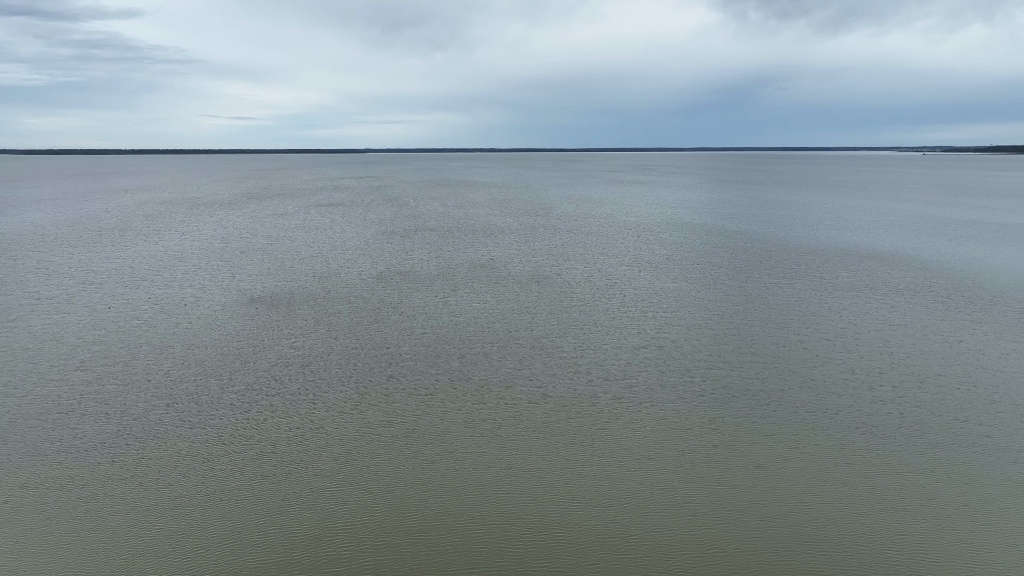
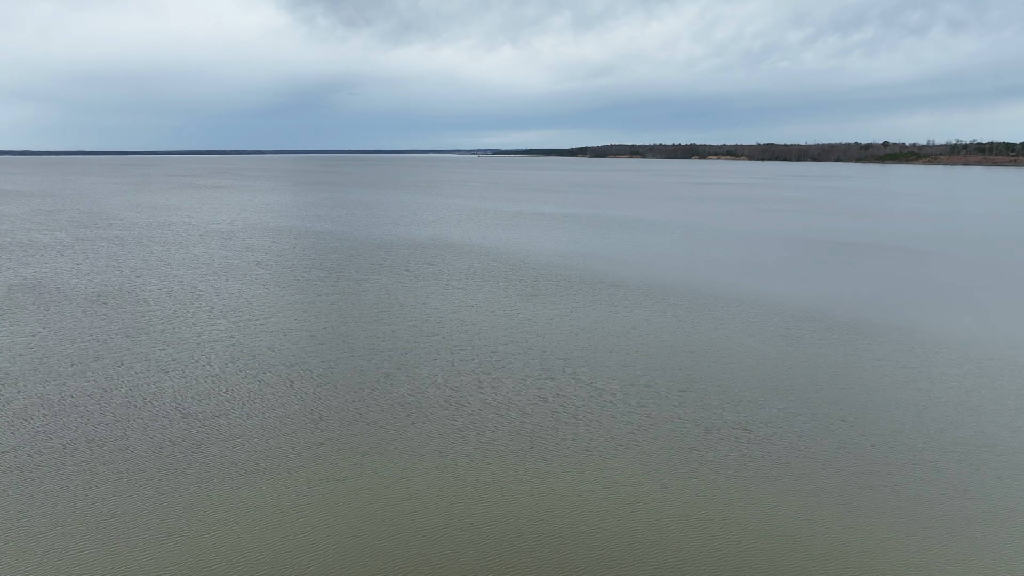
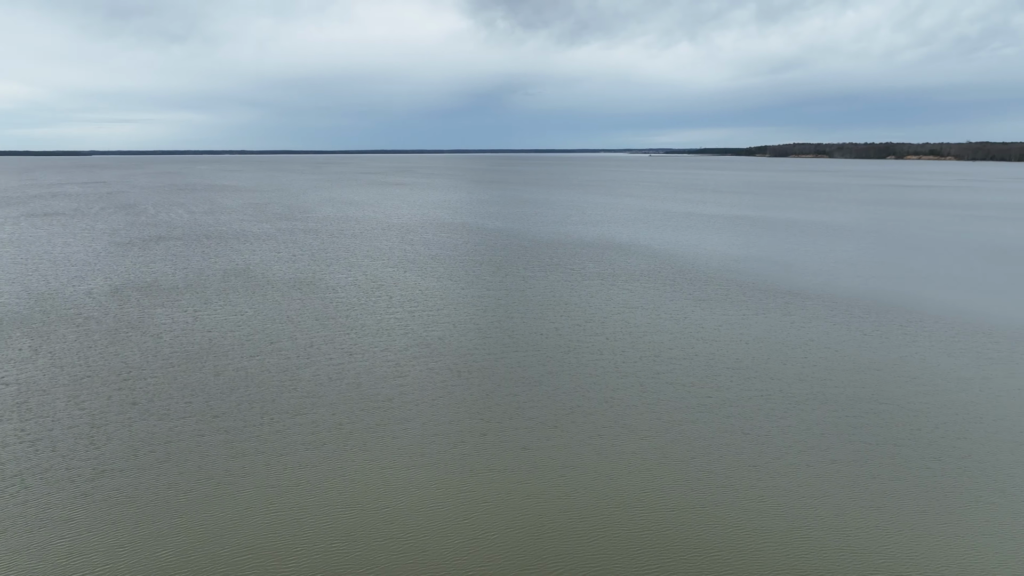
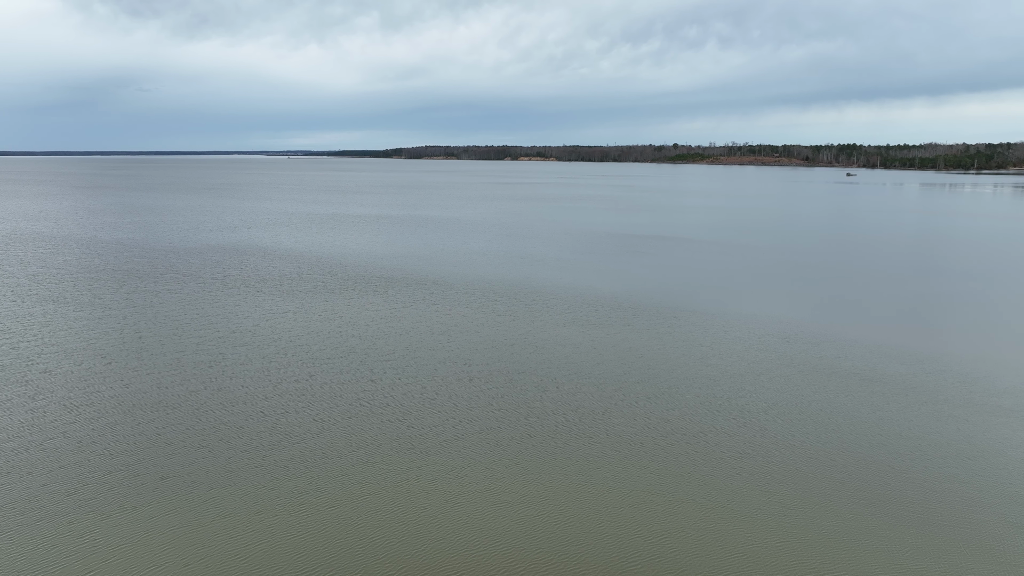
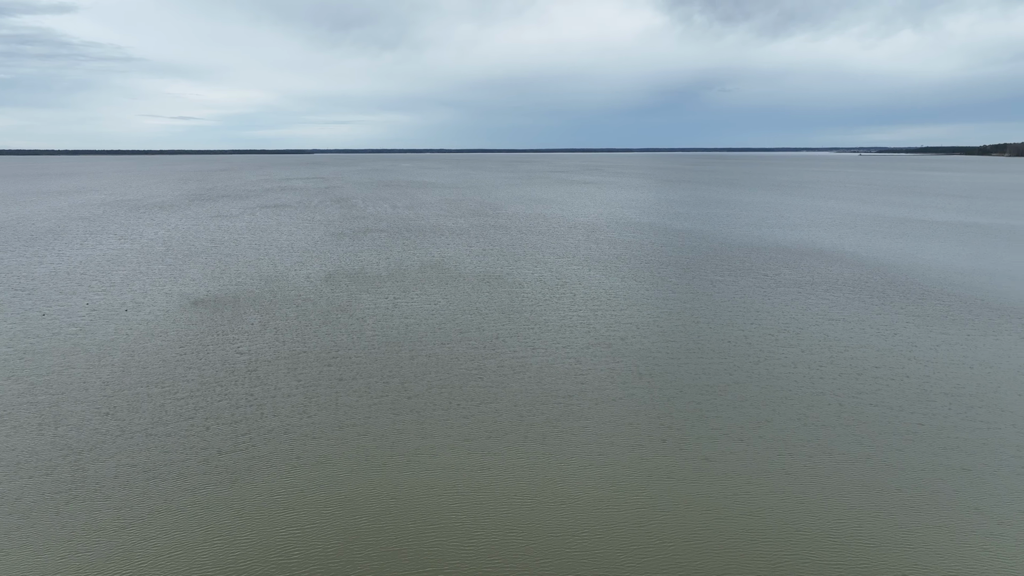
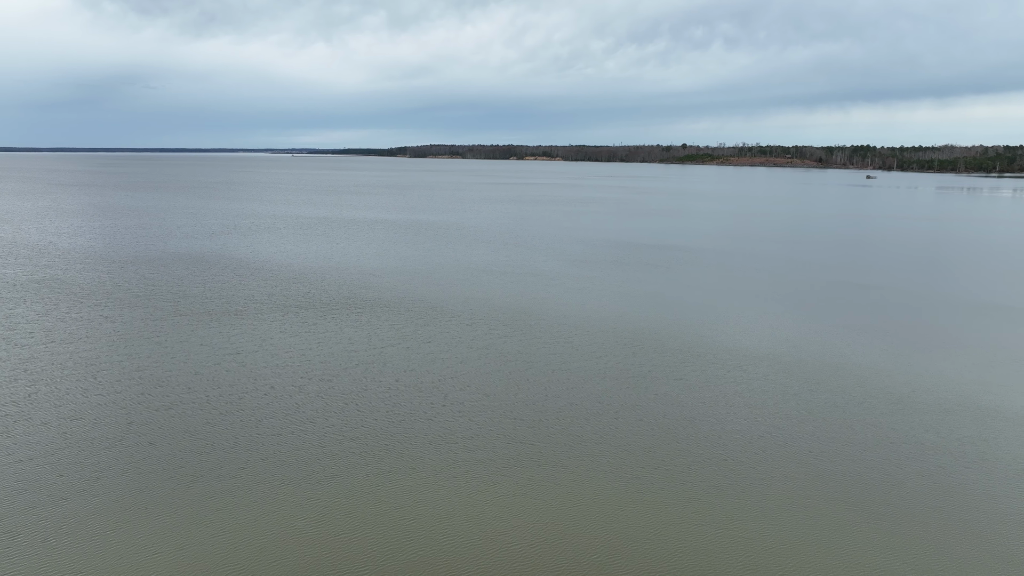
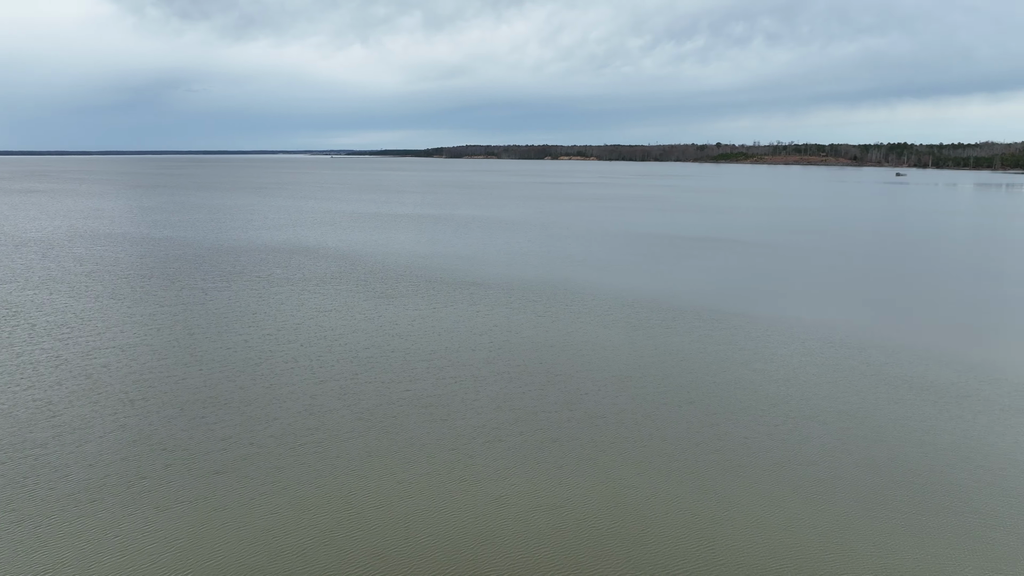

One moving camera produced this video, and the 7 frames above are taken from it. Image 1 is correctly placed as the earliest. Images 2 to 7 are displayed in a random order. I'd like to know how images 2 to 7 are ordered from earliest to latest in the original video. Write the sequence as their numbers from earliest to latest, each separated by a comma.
5, 3, 2, 7, 4, 6
